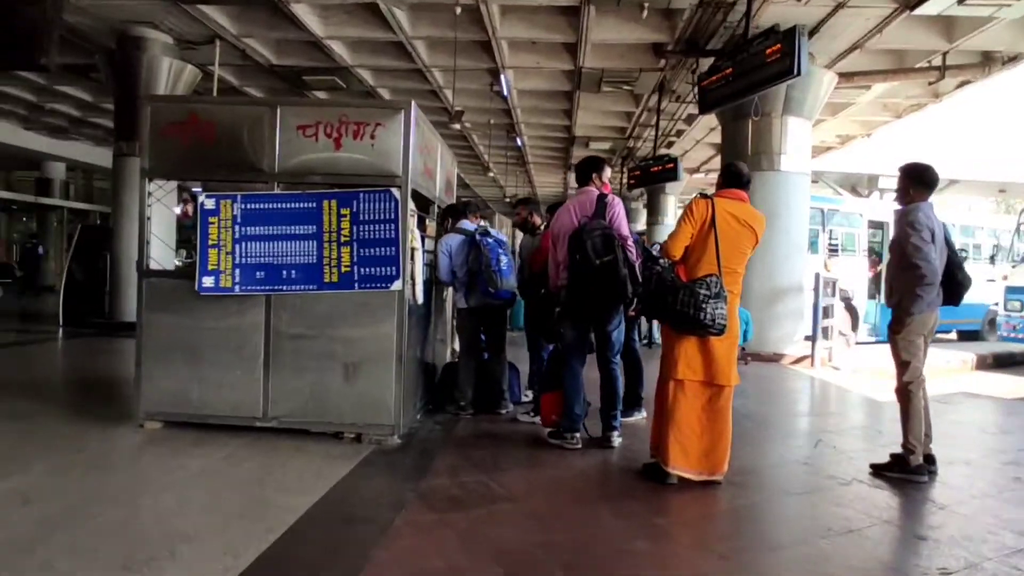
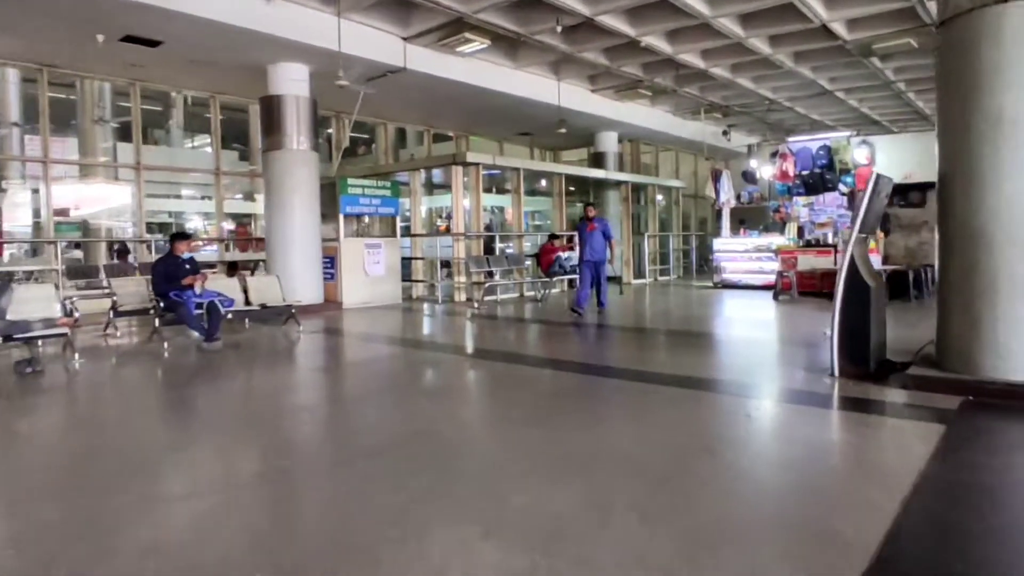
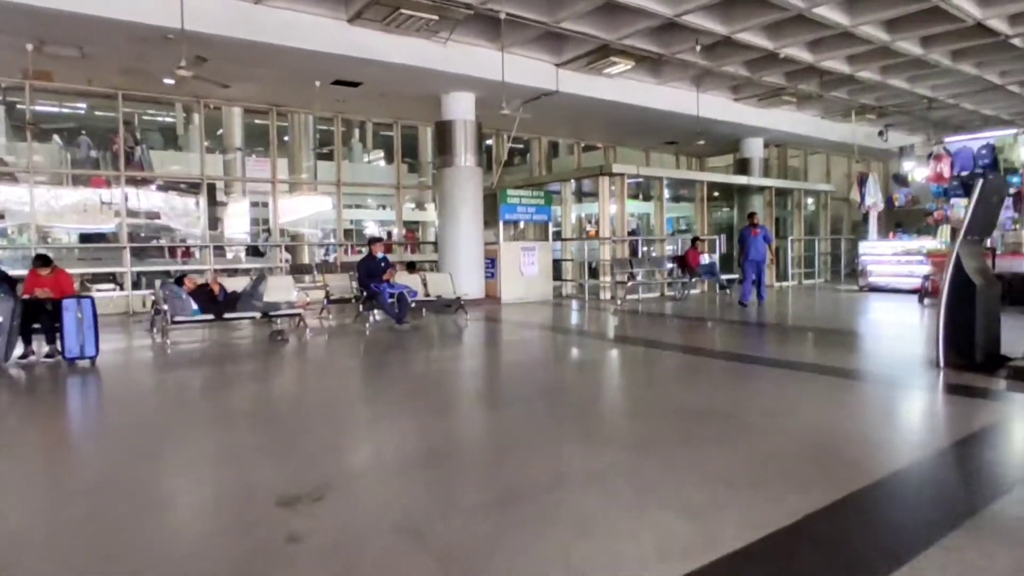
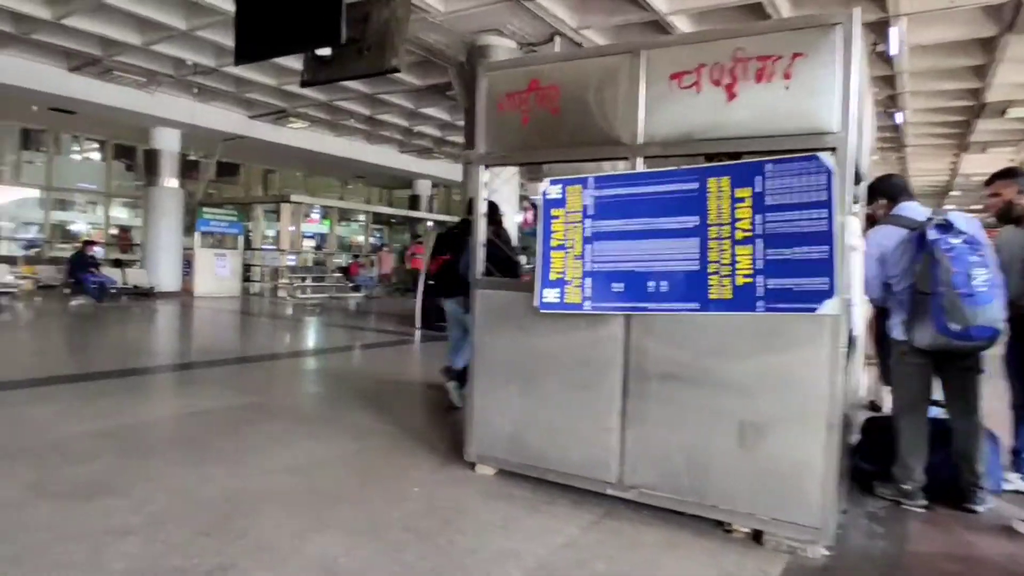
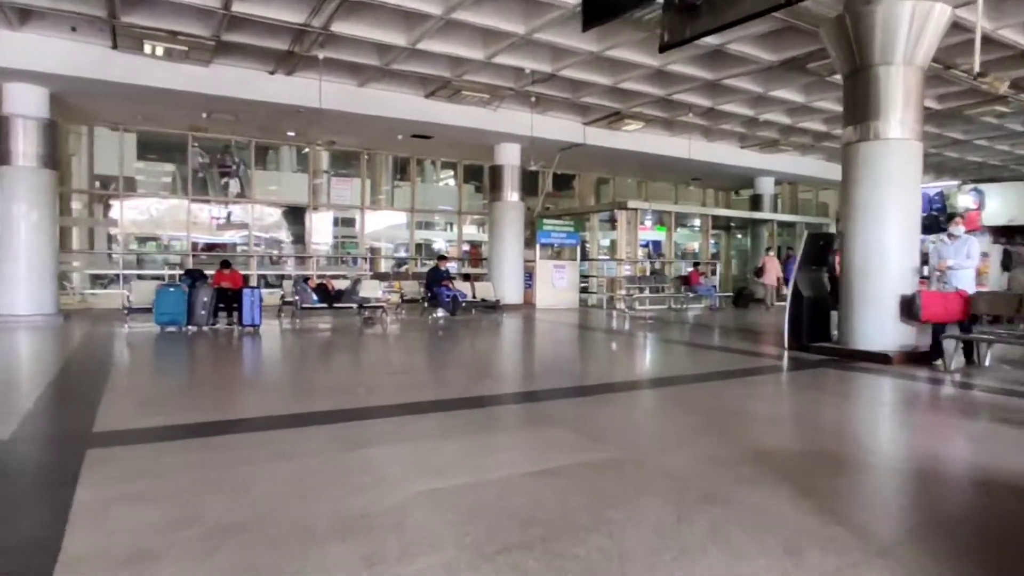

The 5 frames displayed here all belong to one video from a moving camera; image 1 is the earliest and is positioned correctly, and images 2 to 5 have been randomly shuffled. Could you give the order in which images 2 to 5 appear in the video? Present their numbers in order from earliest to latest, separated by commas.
4, 5, 3, 2
